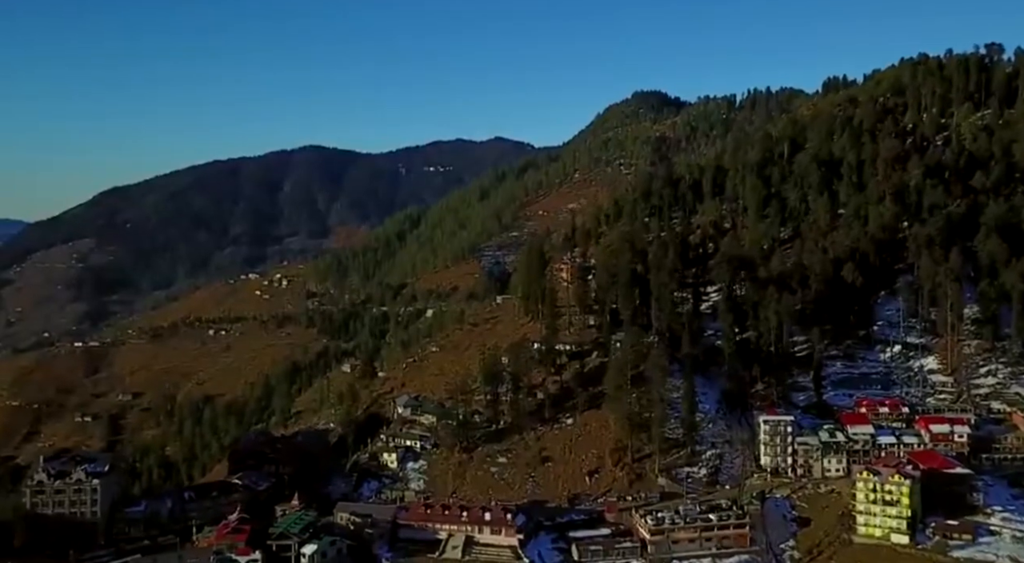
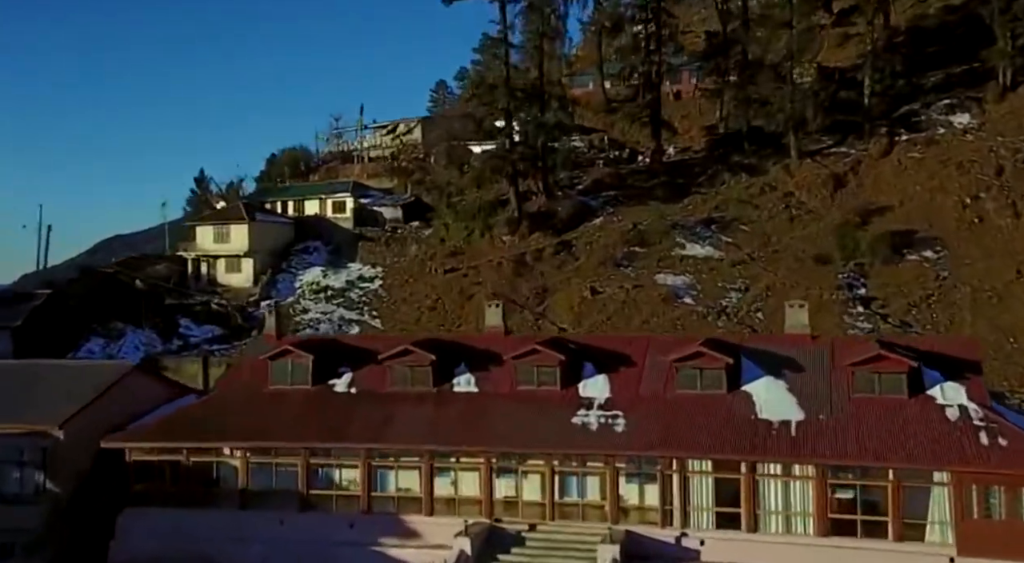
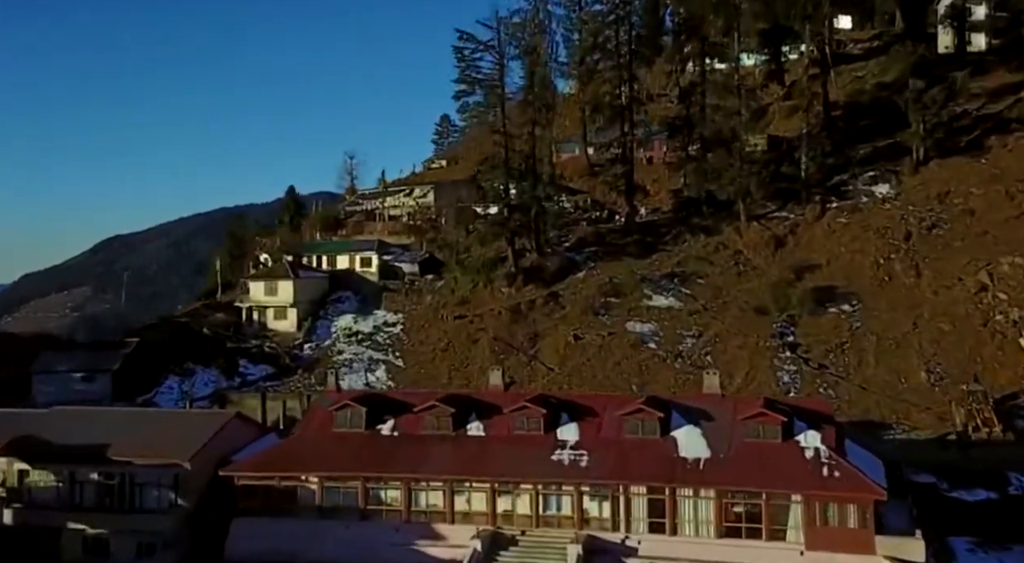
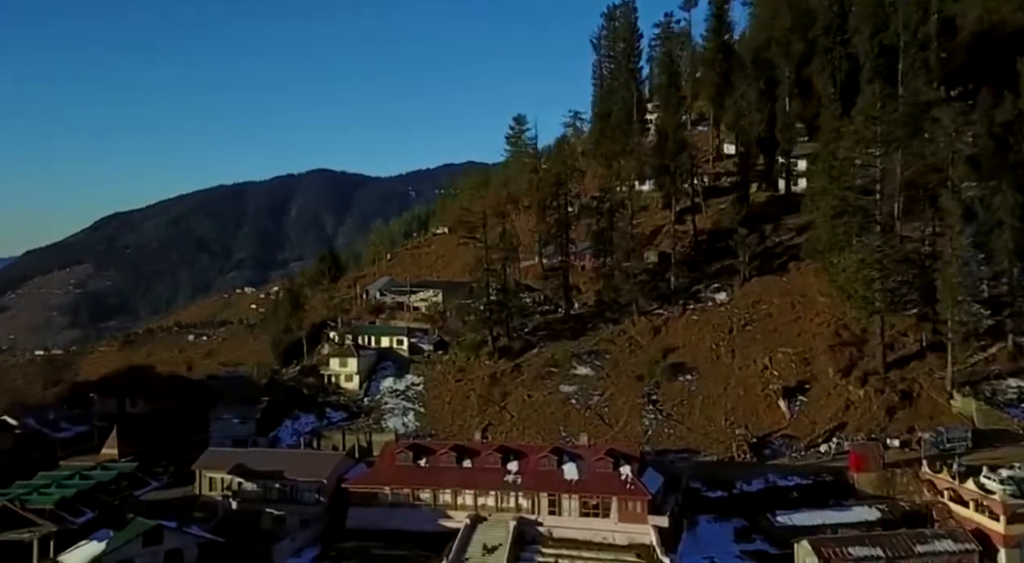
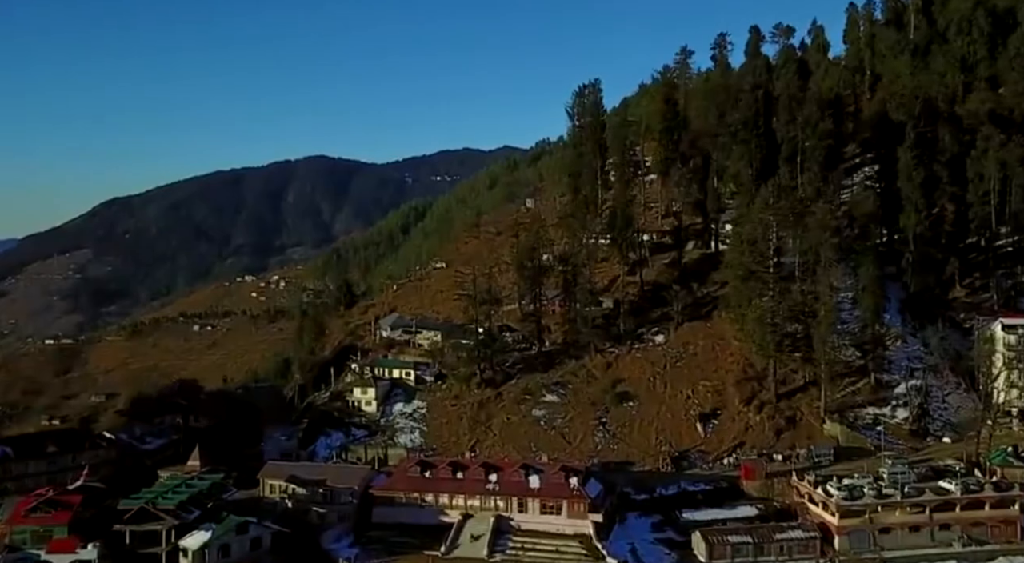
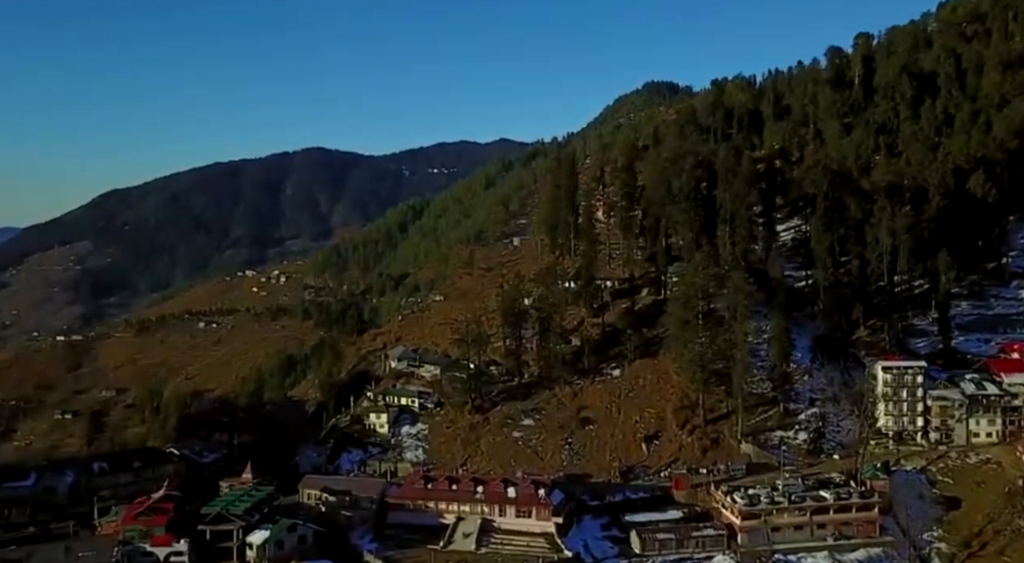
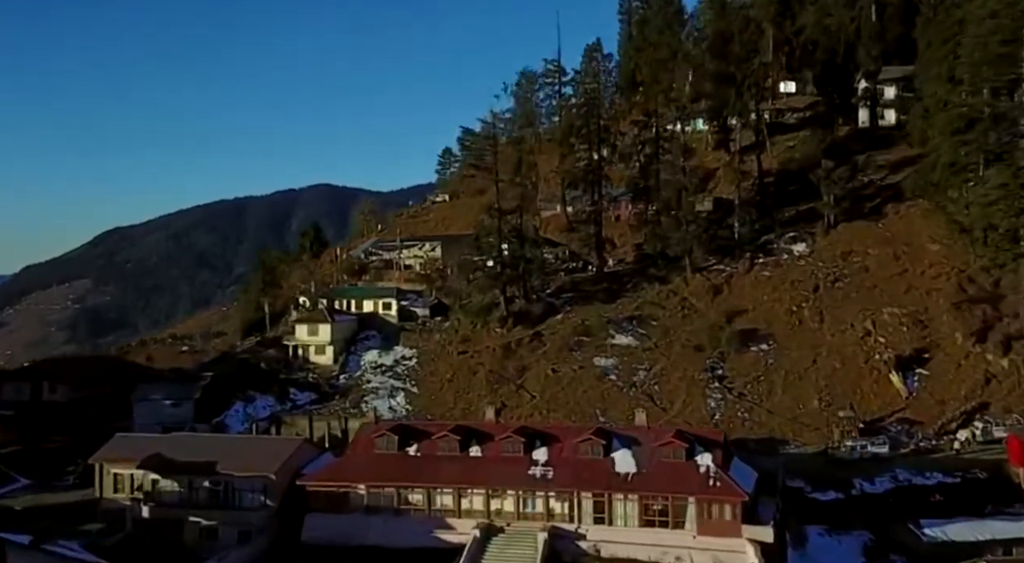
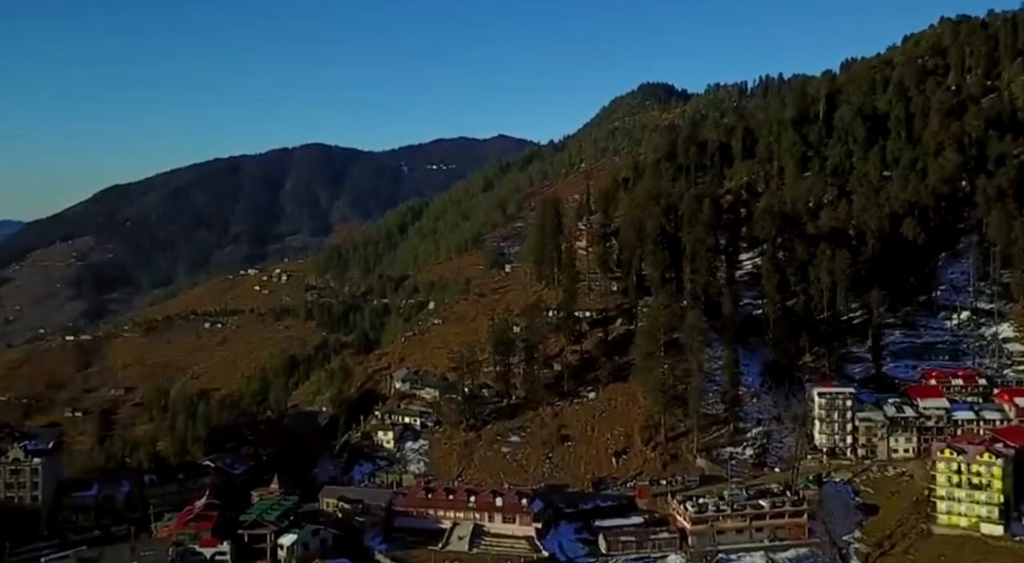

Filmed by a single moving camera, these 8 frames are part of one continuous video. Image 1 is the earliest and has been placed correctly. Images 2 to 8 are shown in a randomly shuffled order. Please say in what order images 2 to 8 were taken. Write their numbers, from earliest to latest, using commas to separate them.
8, 6, 5, 4, 7, 3, 2
